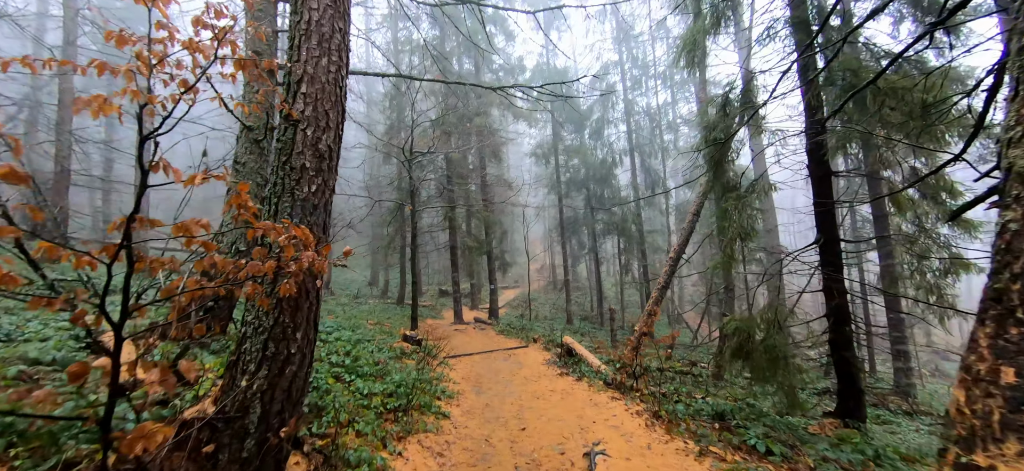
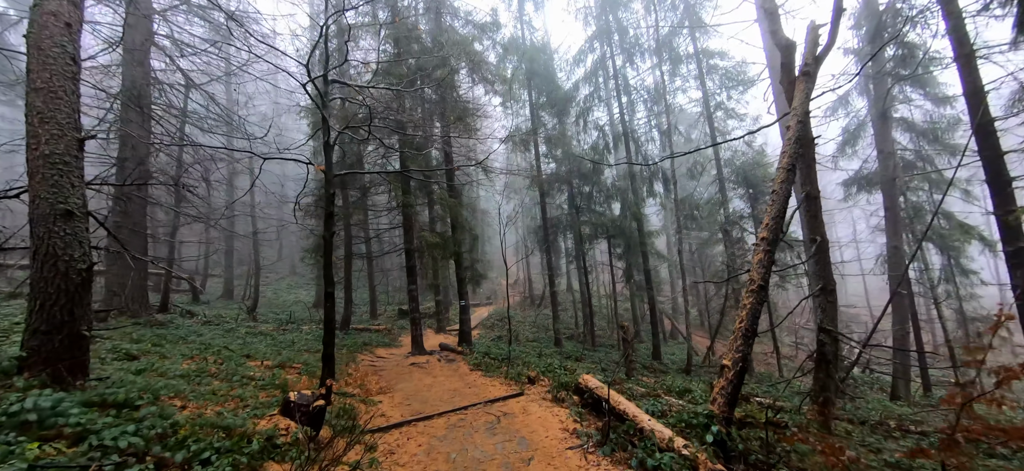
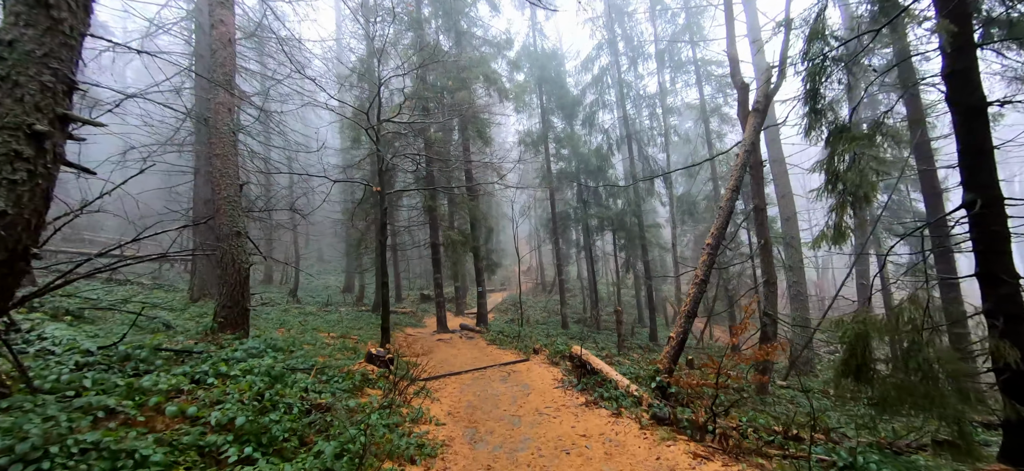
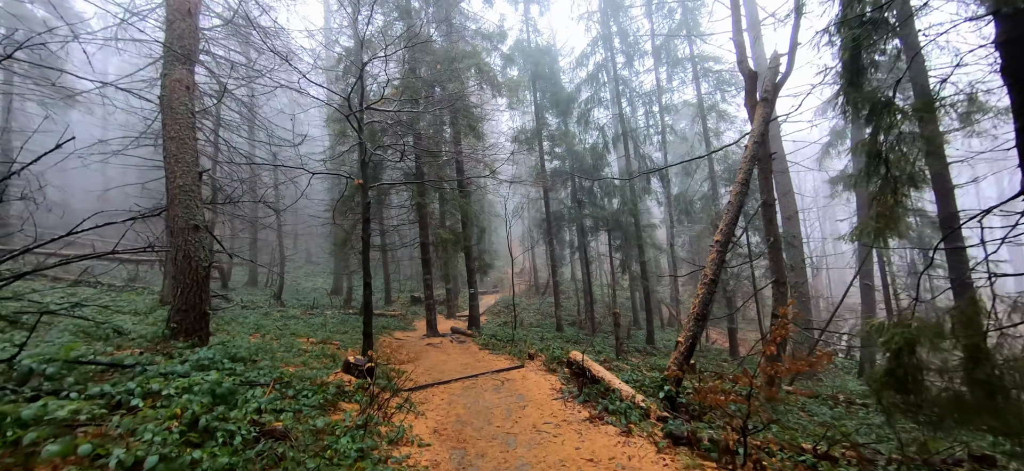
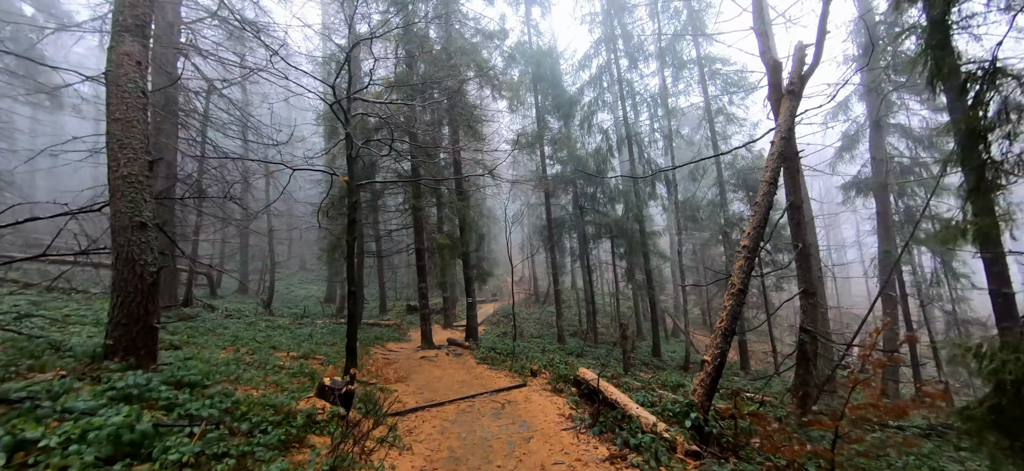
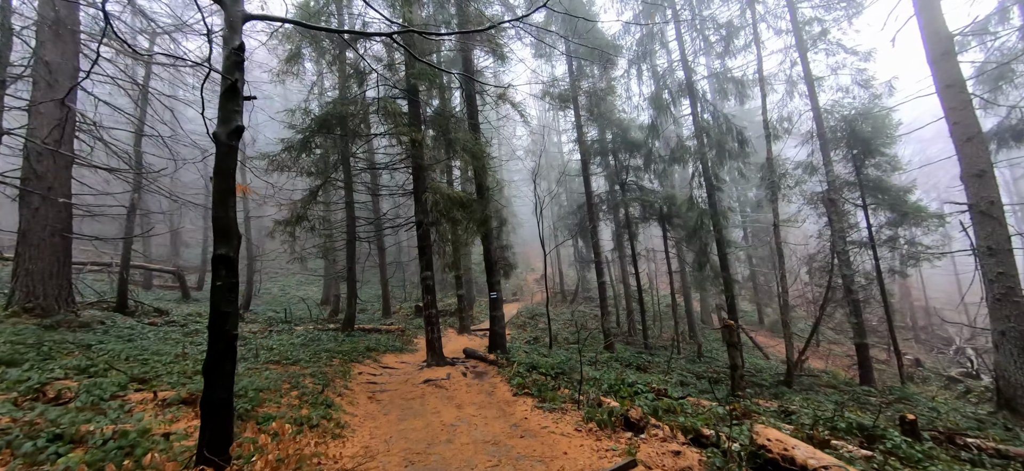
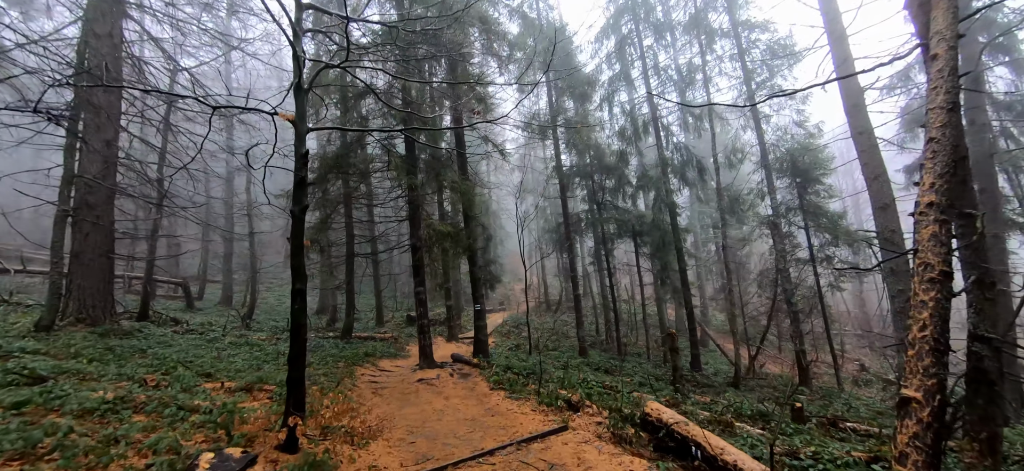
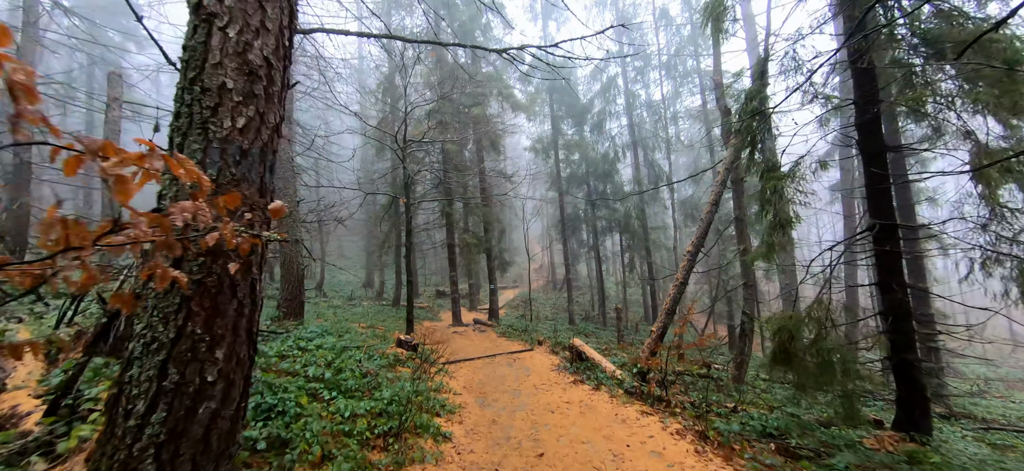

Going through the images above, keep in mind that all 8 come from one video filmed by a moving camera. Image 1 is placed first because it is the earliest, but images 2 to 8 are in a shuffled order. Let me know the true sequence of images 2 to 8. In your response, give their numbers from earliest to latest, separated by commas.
8, 3, 4, 5, 2, 7, 6
